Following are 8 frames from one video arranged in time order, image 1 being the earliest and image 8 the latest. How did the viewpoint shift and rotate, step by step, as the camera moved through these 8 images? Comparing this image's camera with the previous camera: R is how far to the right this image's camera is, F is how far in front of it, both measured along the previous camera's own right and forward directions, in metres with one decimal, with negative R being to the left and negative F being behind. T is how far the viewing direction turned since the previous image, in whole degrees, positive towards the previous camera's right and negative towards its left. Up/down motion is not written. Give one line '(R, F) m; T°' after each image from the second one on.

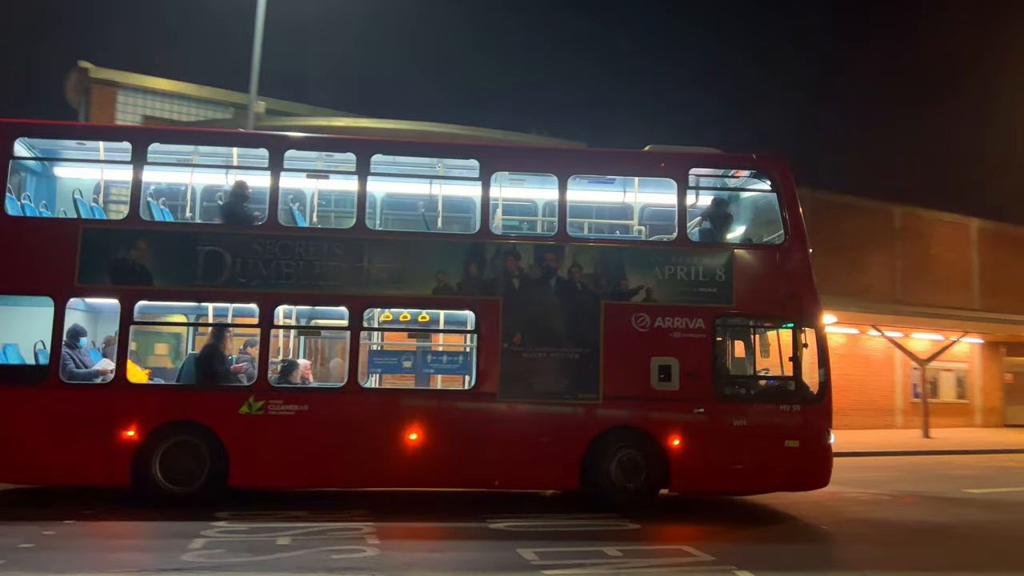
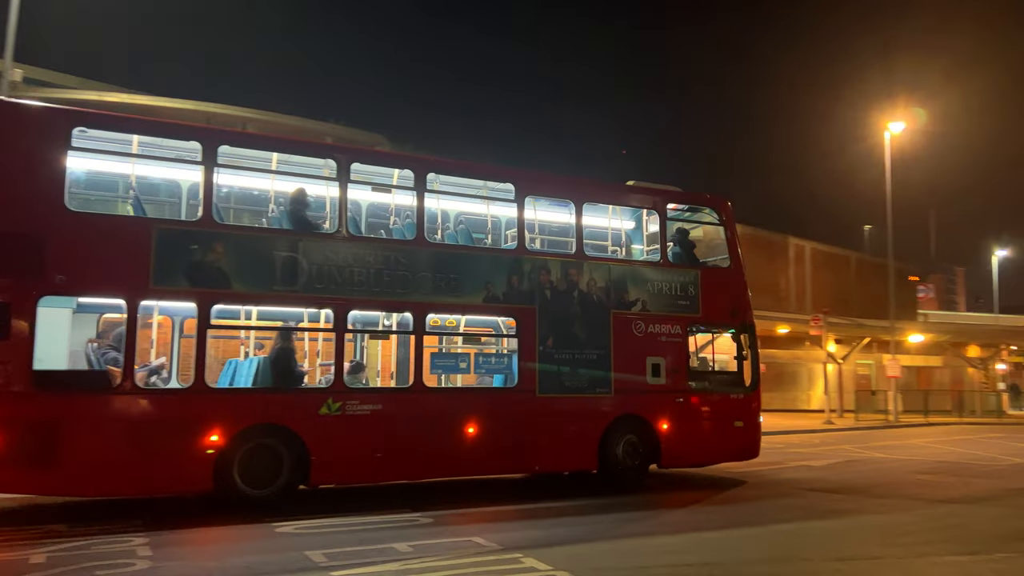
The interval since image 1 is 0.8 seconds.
(-0.7, -0.1) m; +14°
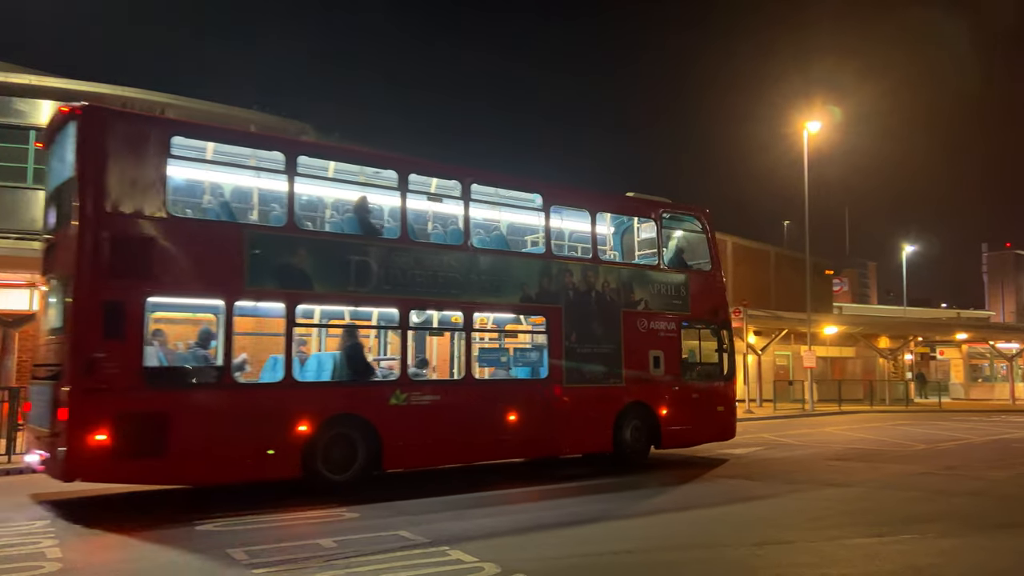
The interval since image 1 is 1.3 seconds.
(-0.3, -0.2) m; +5°
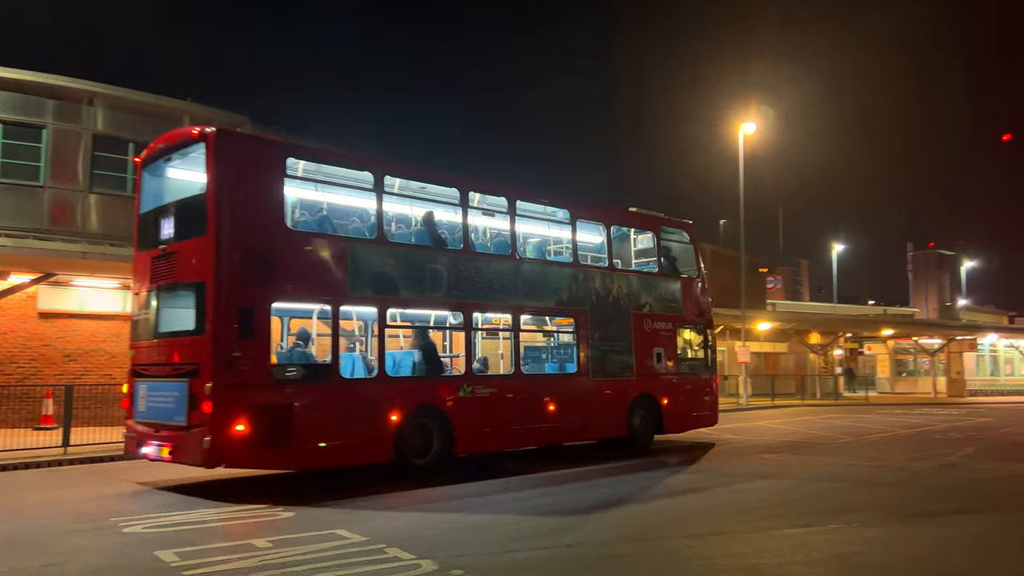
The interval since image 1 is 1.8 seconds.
(-0.3, -0.4) m; +4°
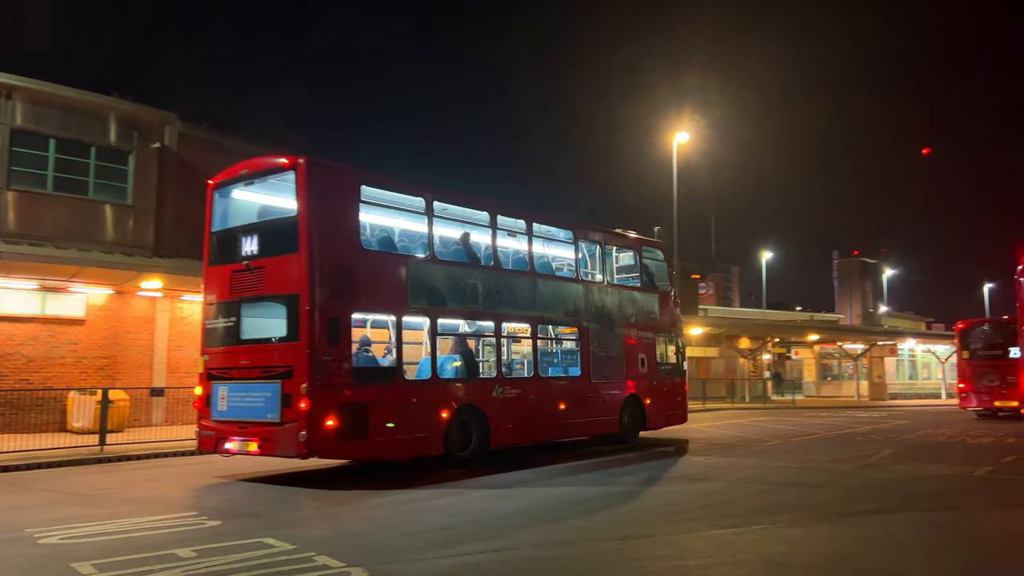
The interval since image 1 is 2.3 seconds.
(-0.3, -0.4) m; +4°
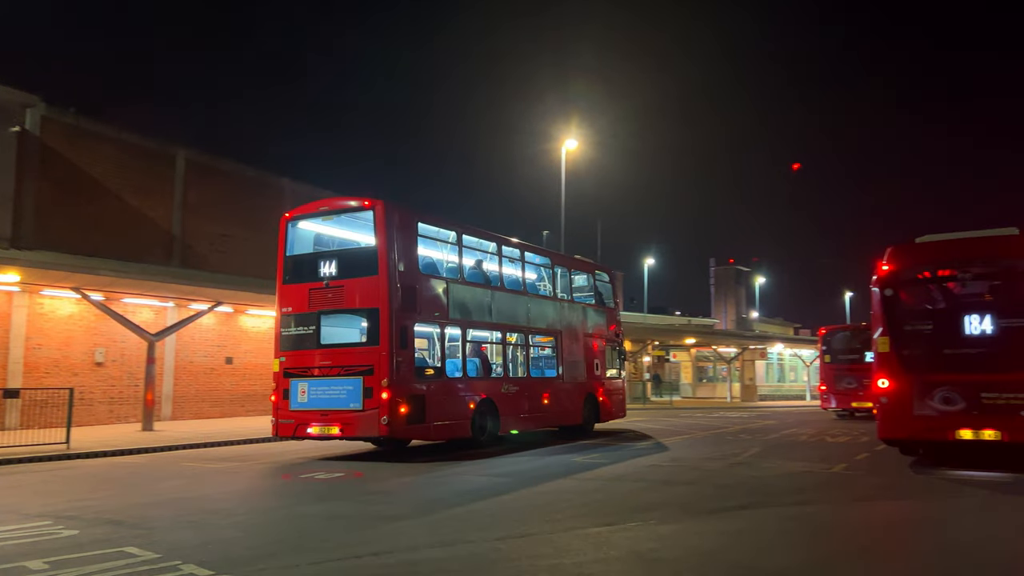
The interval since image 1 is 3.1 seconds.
(-0.1, -0.2) m; +8°
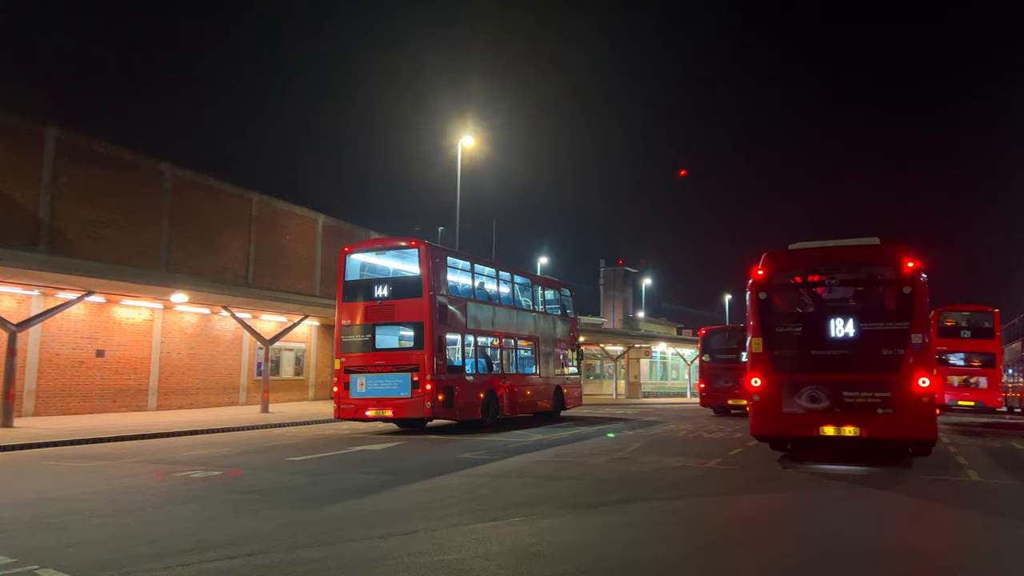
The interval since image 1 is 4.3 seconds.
(+0.1, 0.0) m; +7°
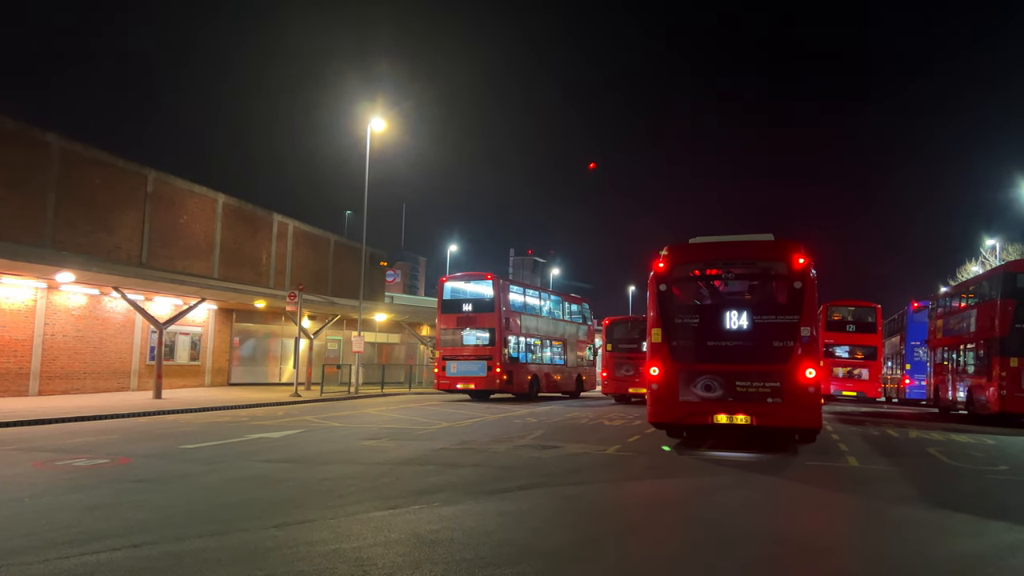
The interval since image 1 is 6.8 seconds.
(+0.1, 0.0) m; +6°
